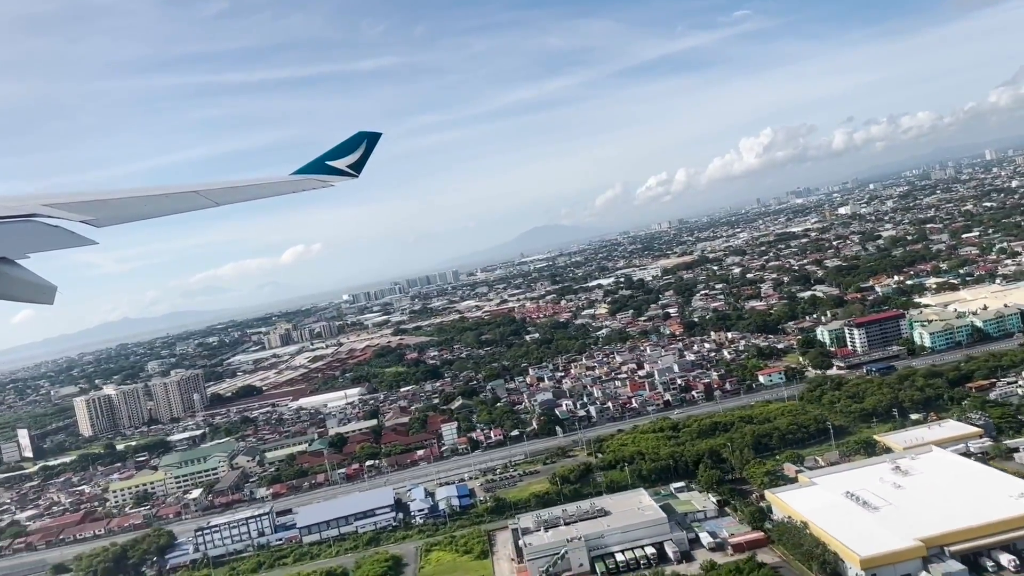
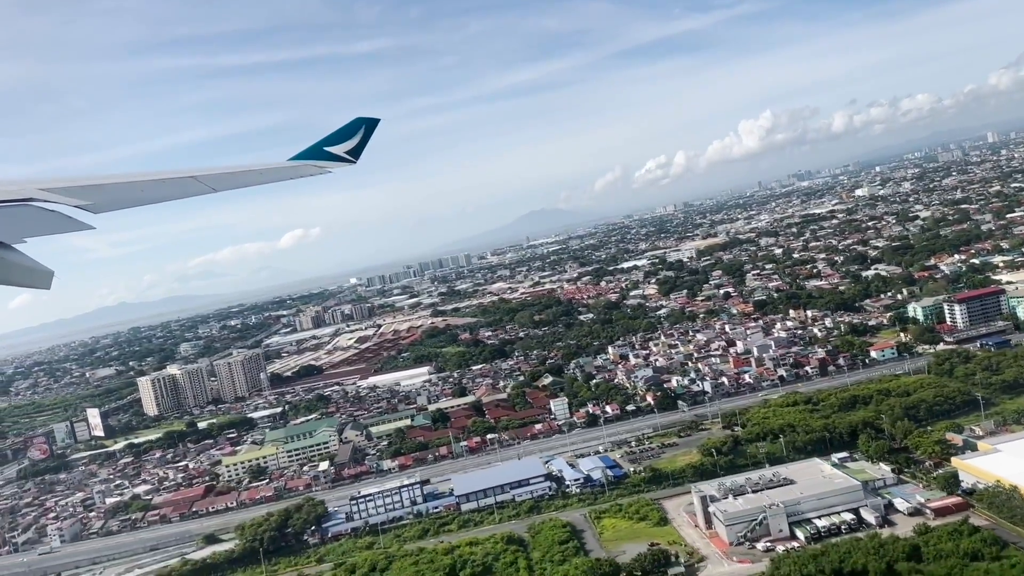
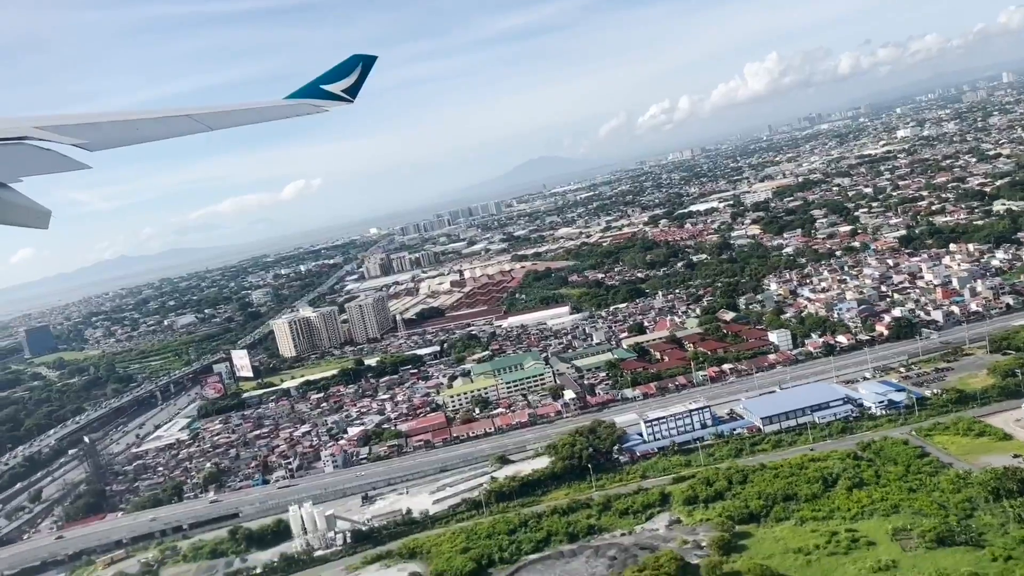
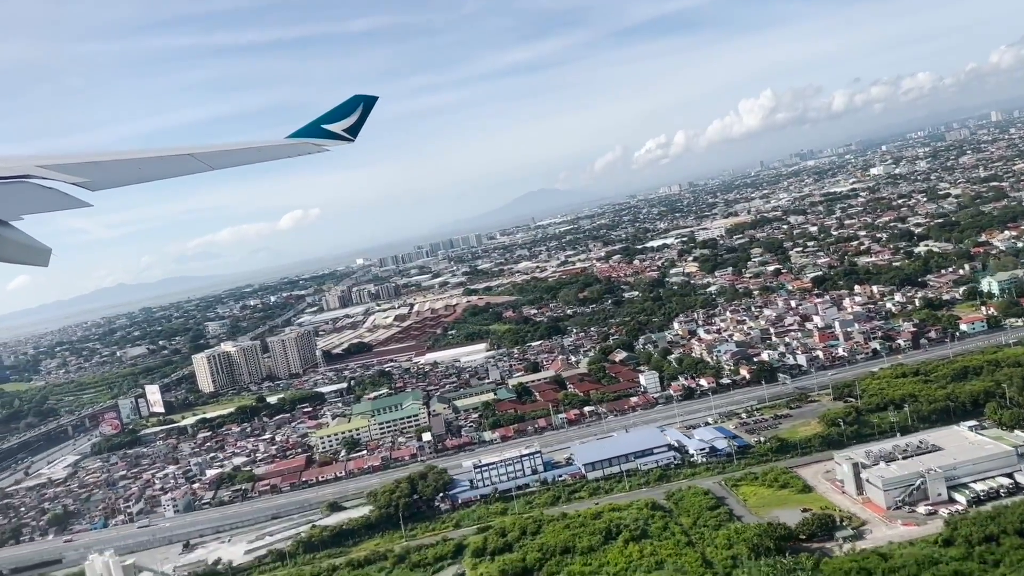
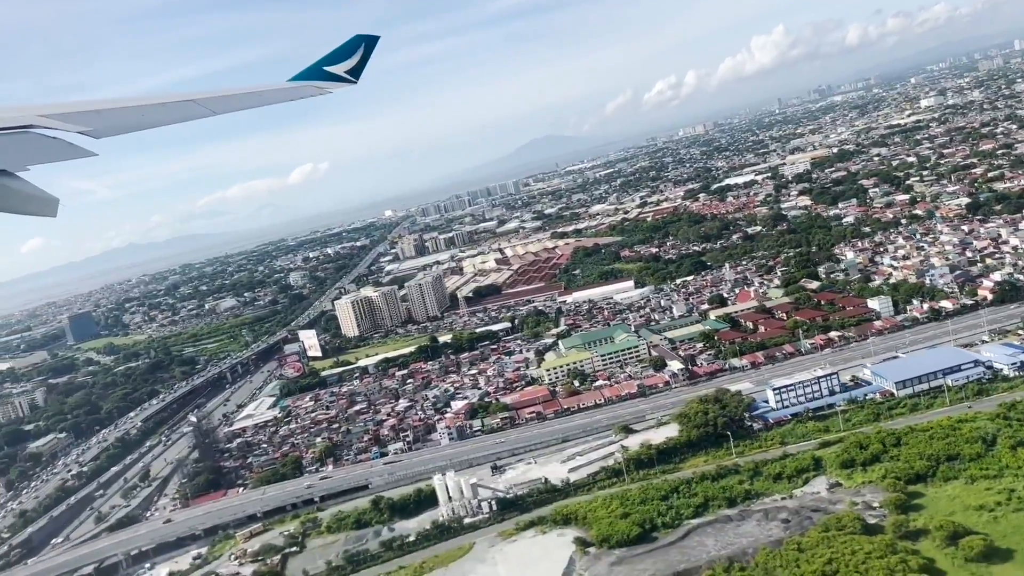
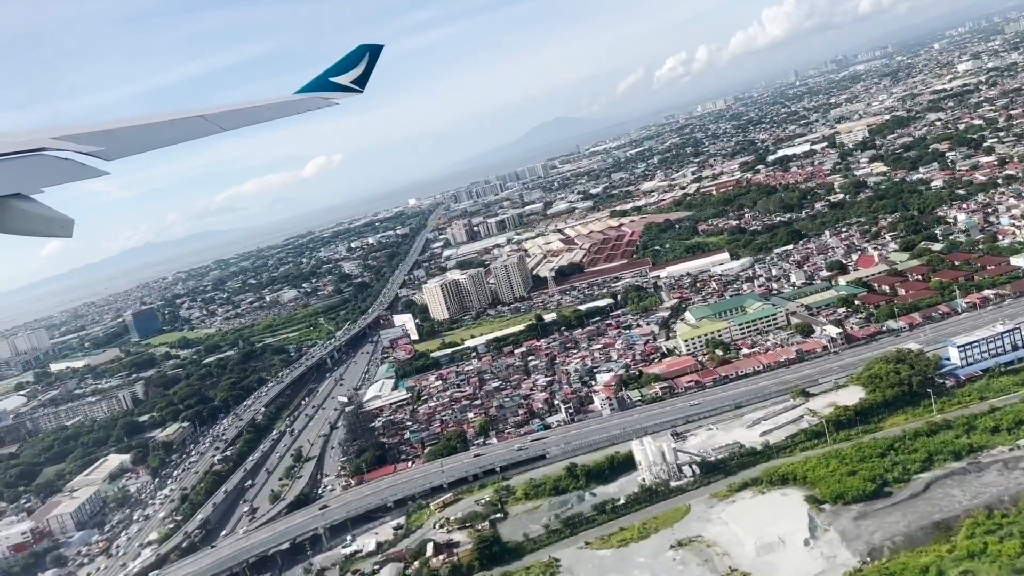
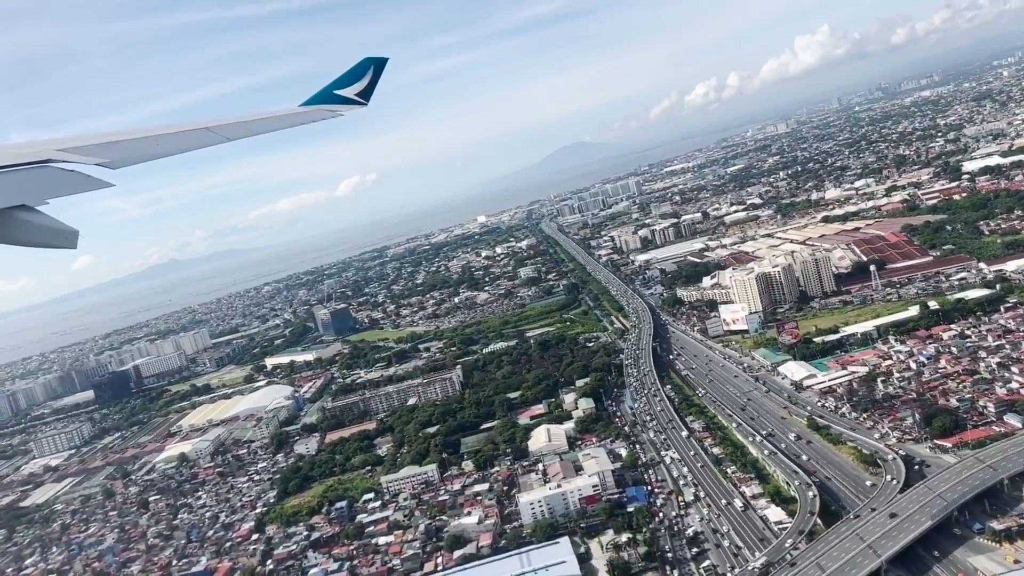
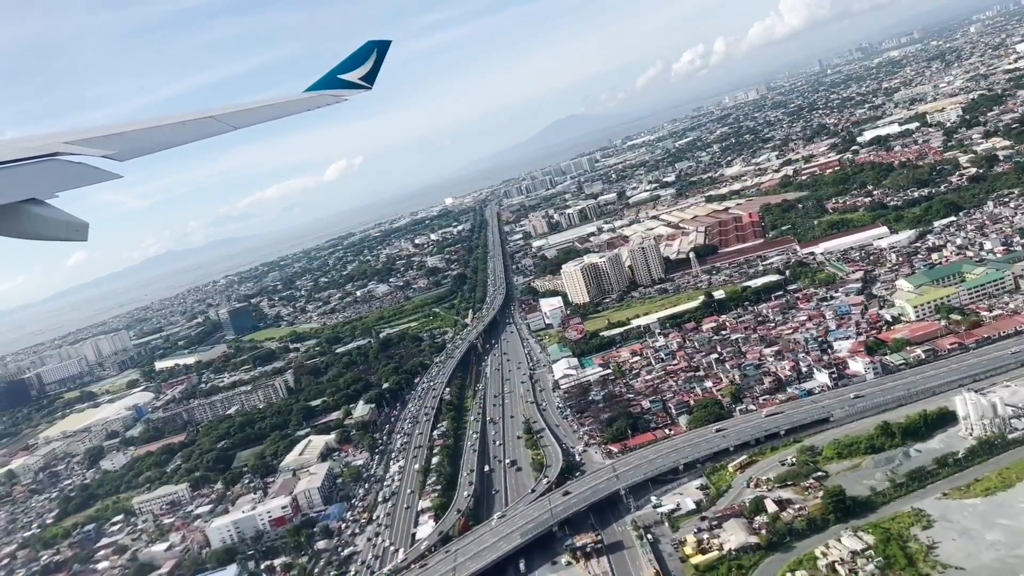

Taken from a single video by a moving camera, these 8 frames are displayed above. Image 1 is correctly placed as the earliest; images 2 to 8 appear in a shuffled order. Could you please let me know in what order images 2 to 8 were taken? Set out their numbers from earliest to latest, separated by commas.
2, 4, 3, 5, 6, 8, 7
